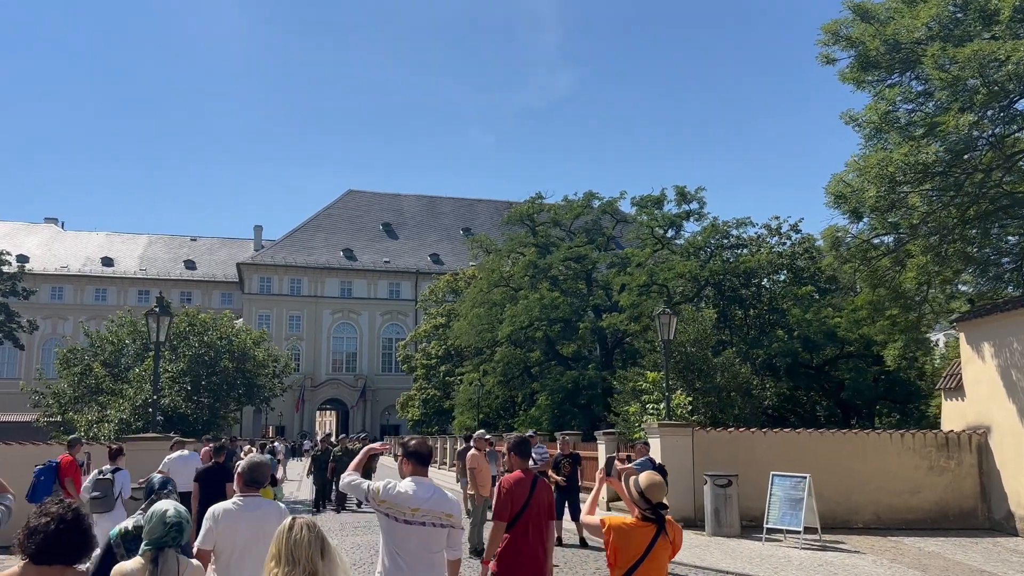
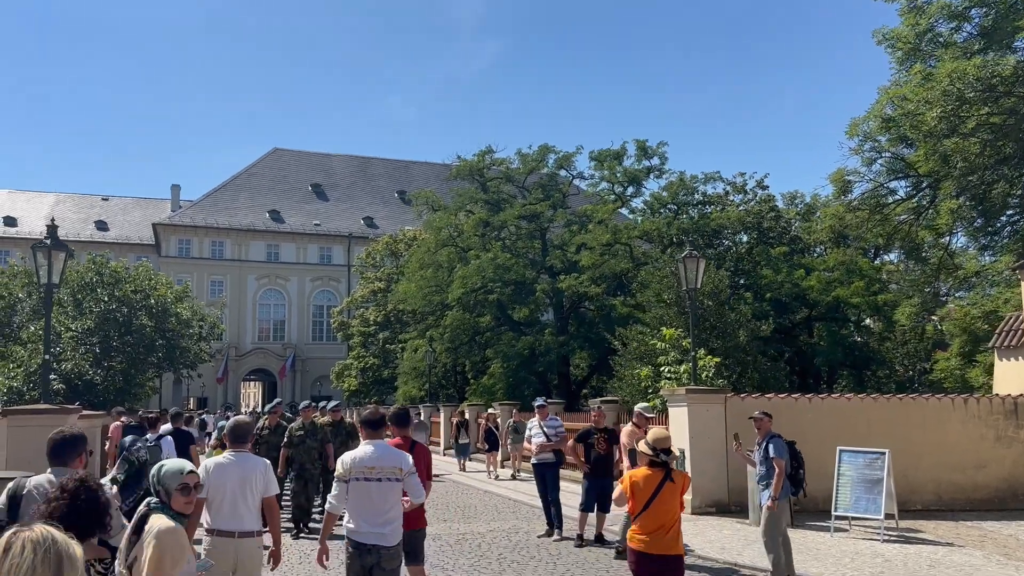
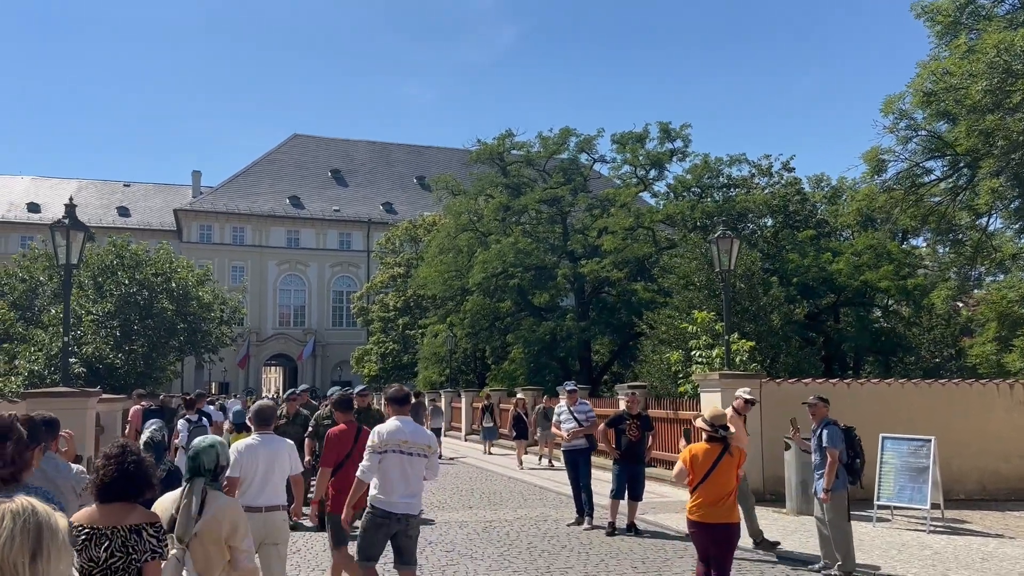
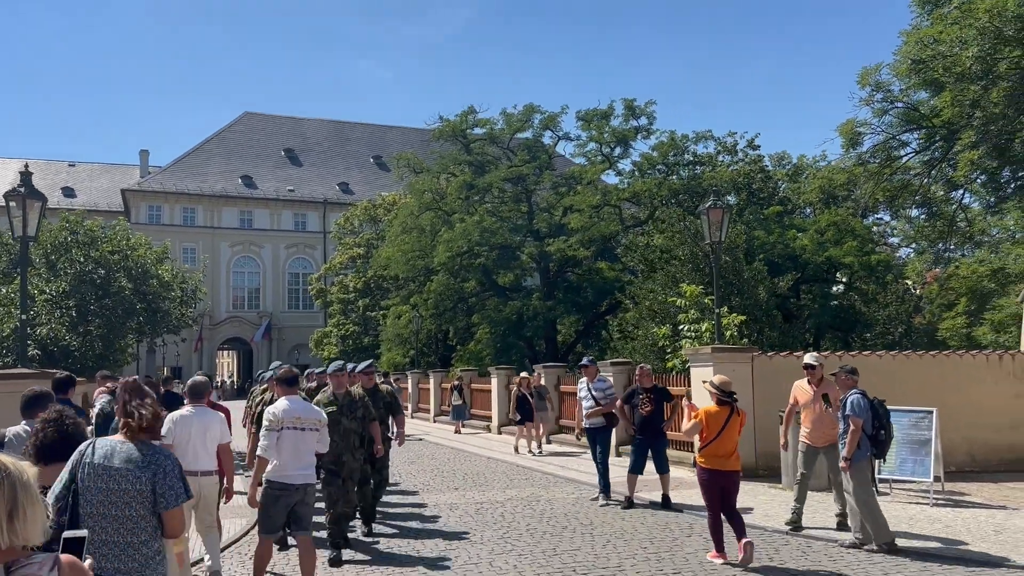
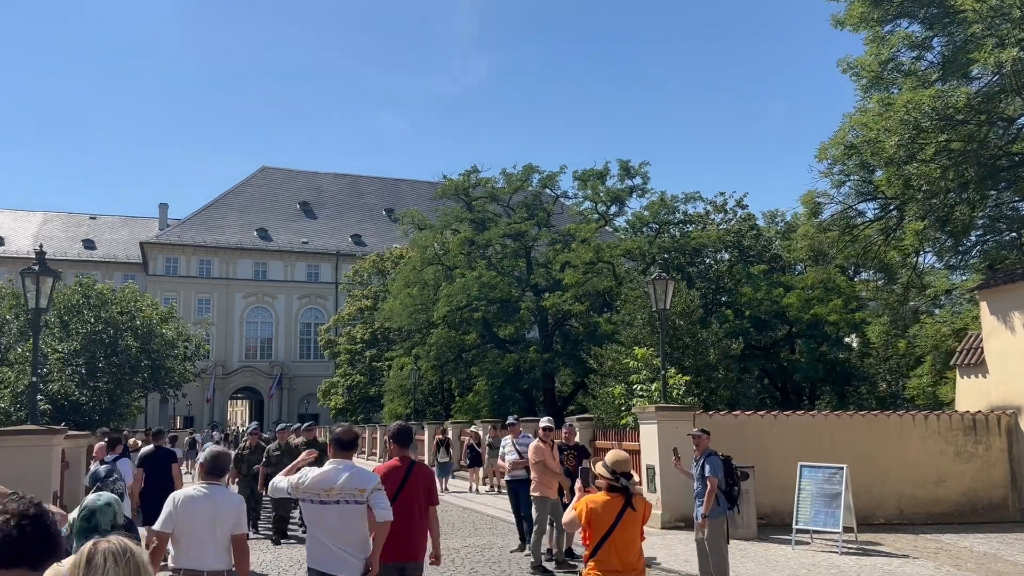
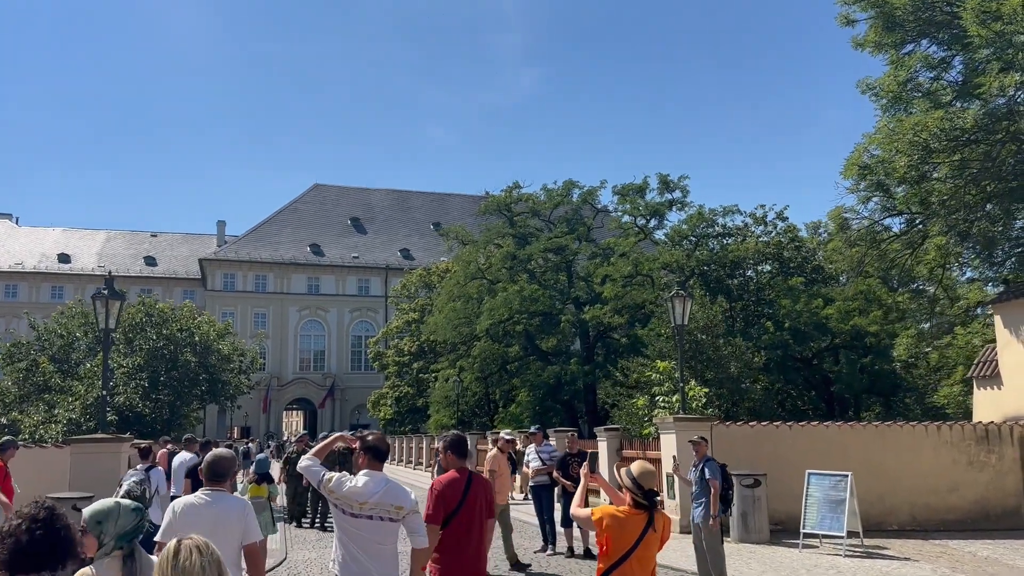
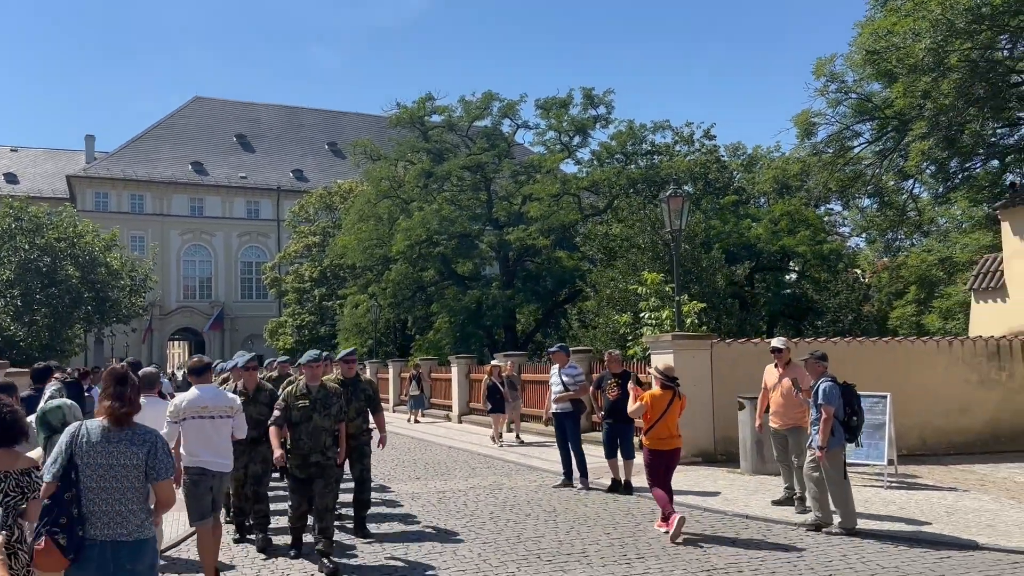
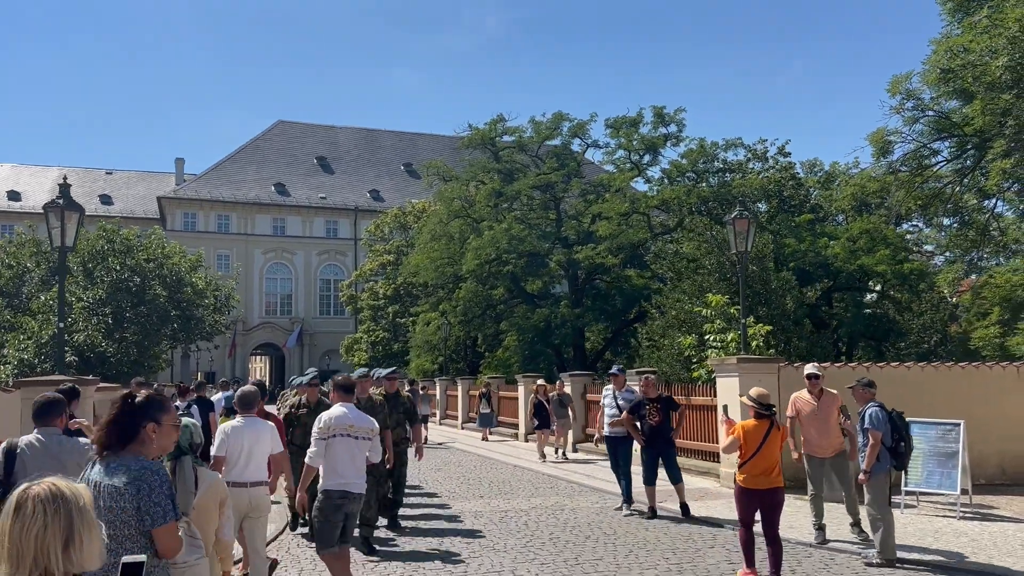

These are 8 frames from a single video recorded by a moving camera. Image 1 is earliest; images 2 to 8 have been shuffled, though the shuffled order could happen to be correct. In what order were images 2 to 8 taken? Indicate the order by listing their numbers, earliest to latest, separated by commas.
6, 5, 2, 3, 8, 4, 7
